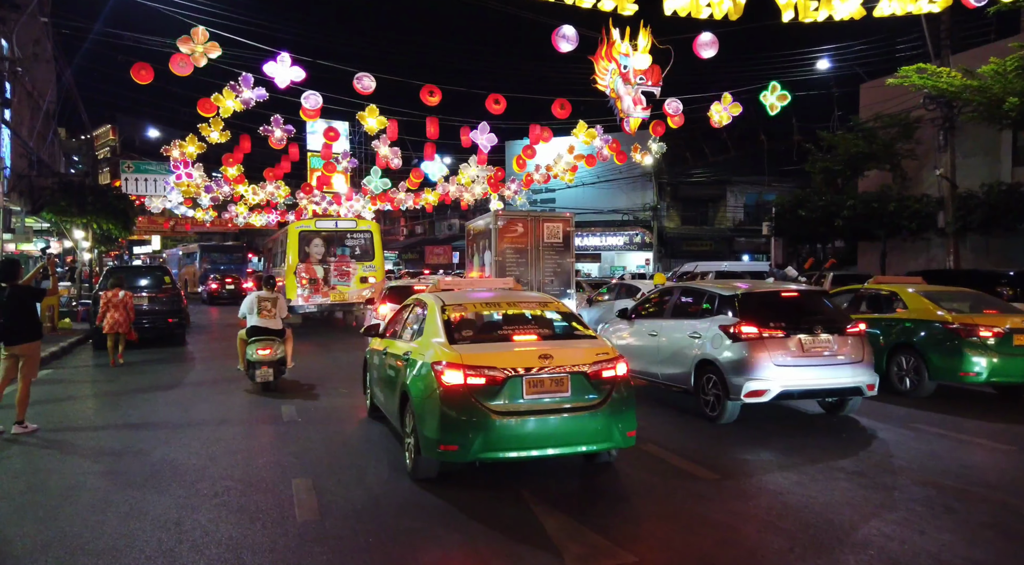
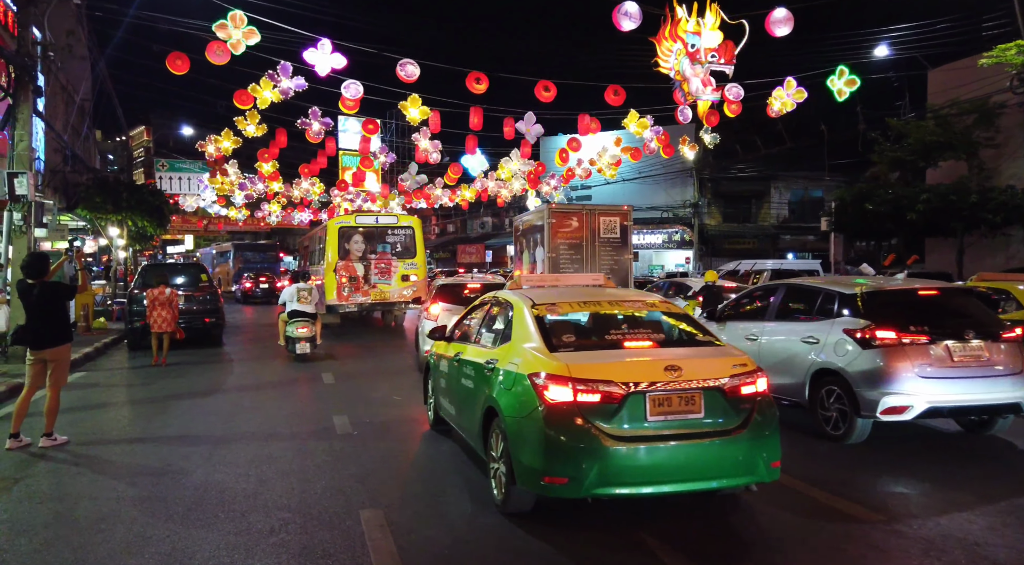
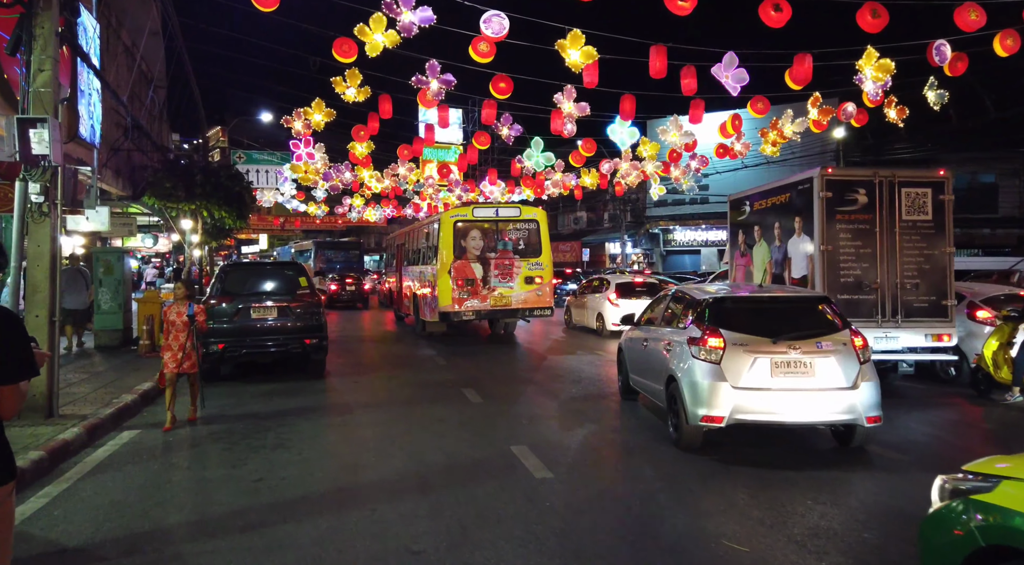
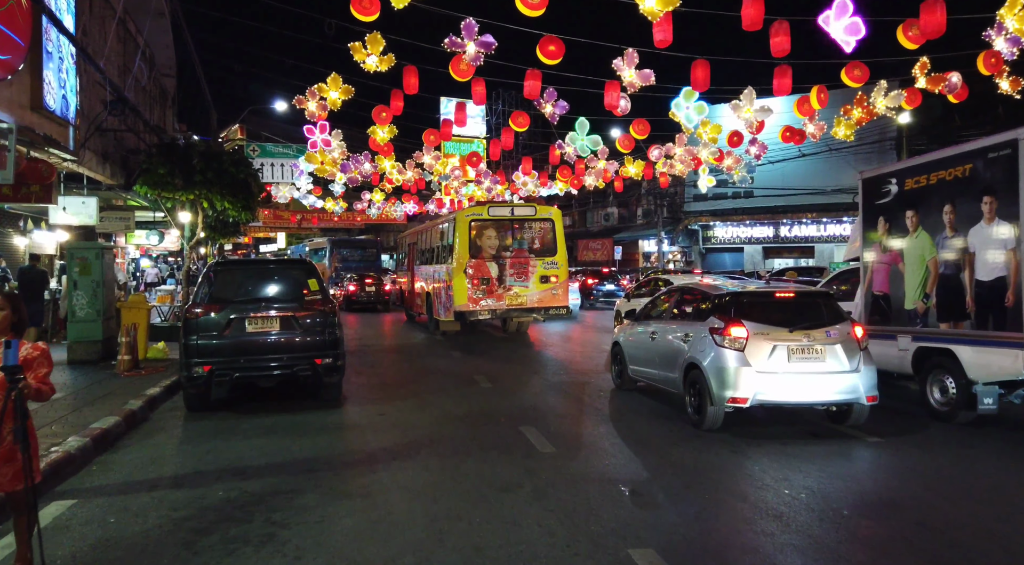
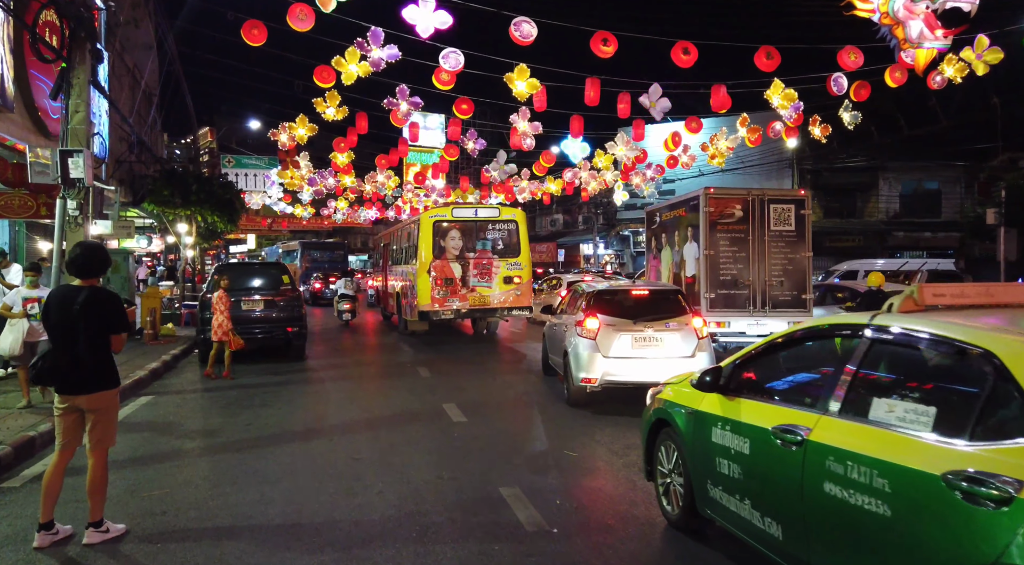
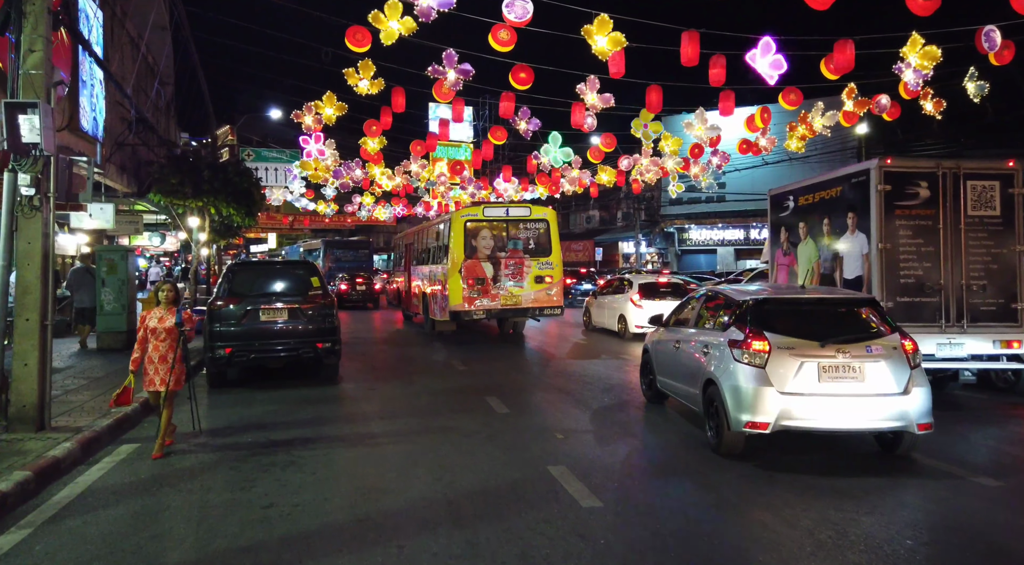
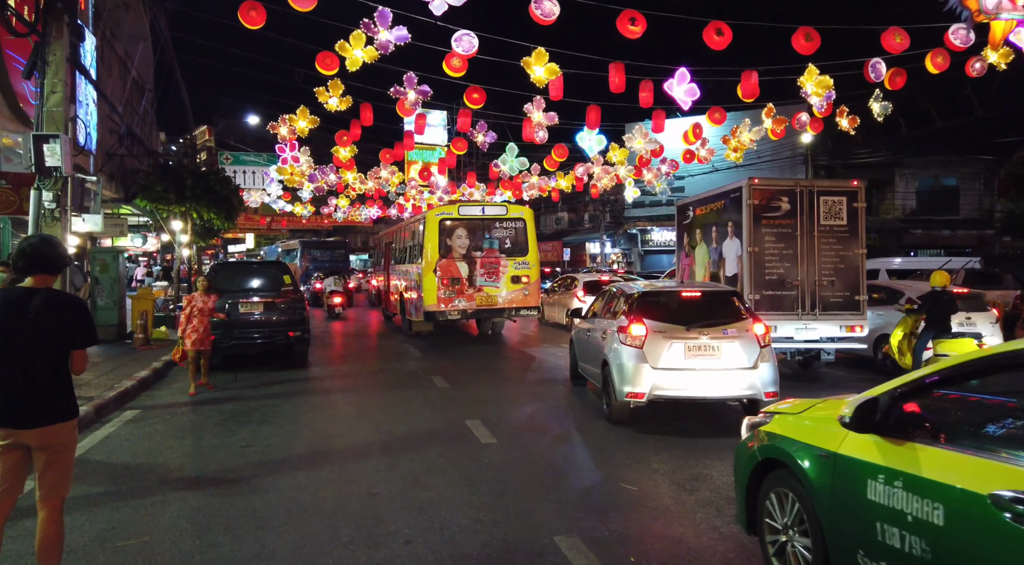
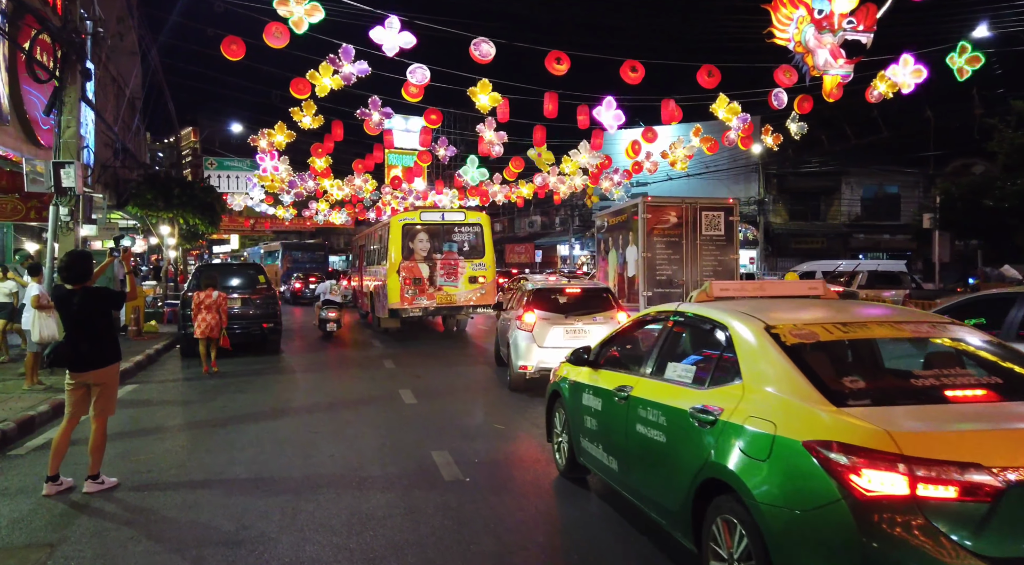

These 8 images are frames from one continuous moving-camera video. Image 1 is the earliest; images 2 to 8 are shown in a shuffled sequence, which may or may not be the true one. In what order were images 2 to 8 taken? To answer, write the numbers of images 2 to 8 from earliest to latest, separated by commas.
2, 8, 5, 7, 3, 6, 4
